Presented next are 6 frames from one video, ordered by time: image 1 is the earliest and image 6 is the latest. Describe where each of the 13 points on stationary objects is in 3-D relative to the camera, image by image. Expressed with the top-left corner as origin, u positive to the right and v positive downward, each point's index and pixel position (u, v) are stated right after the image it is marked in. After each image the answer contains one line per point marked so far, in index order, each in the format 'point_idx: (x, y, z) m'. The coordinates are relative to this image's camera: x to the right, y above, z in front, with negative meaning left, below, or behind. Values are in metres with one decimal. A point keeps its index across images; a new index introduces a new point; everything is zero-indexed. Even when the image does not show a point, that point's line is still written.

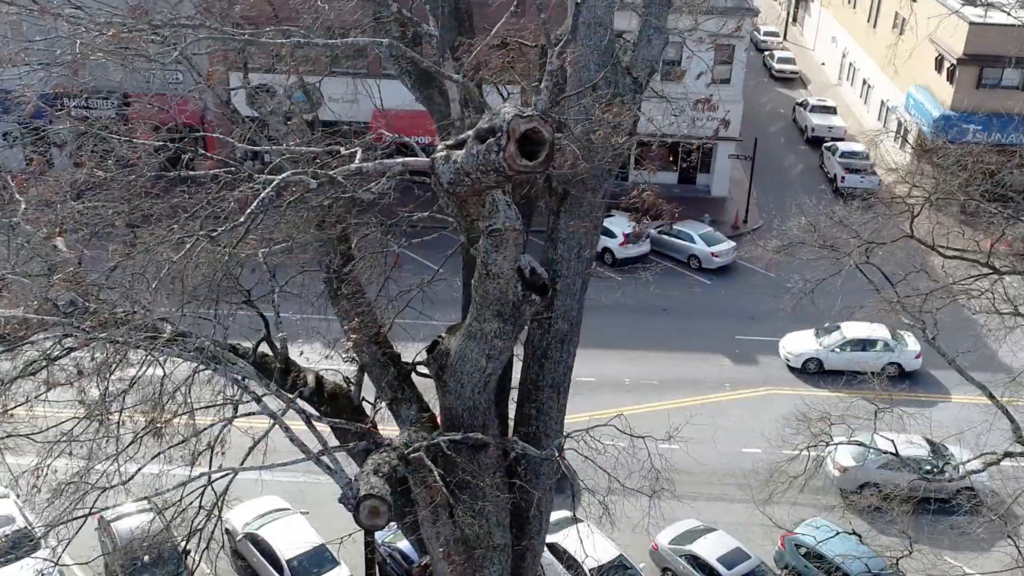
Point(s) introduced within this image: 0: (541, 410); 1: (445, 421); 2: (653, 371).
0: (+0.3, -1.1, +8.3) m
1: (-0.5, -1.0, +7.2) m
2: (+3.1, -1.7, +19.4) m
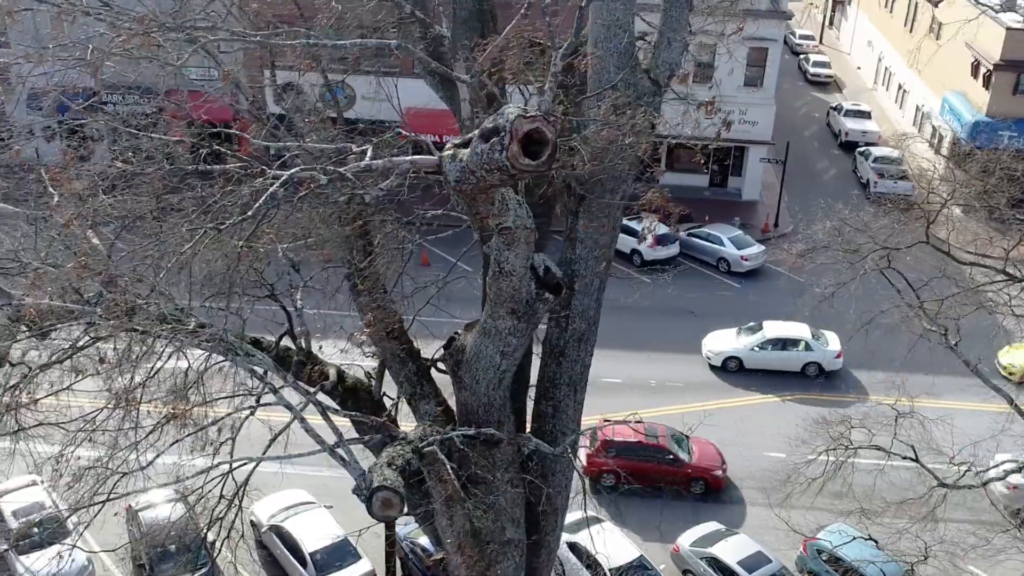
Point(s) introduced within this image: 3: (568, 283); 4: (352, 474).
0: (+0.4, -1.1, +8.4) m
1: (-0.4, -1.0, +7.4) m
2: (+3.6, -1.8, +19.4) m
3: (+0.5, 0.0, +8.2) m
4: (-1.1, -1.3, +6.4) m
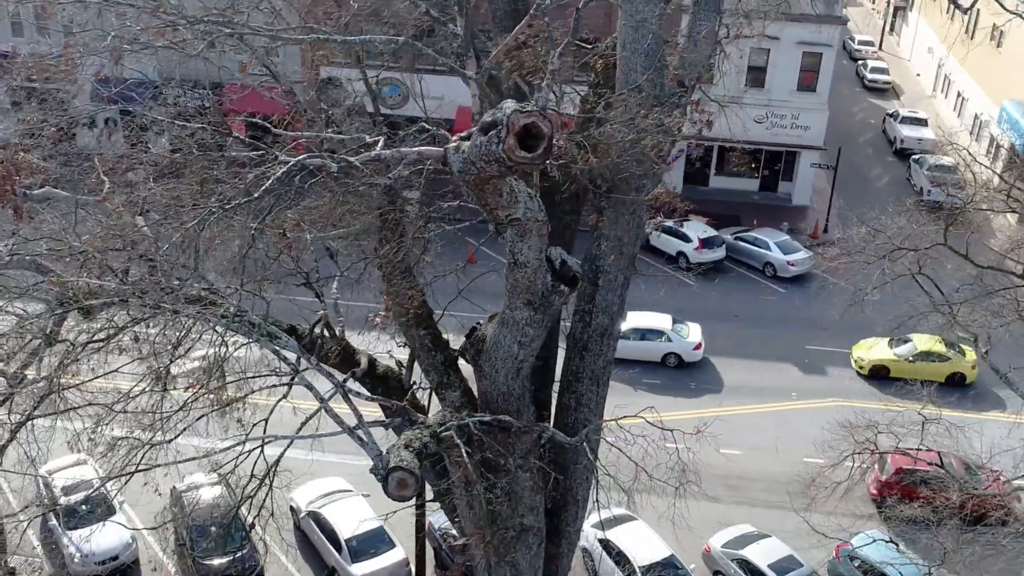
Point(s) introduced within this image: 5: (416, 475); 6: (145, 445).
0: (+0.6, -1.0, +8.6) m
1: (-0.2, -0.9, +7.6) m
2: (+4.4, -1.8, +19.4) m
3: (+0.7, +0.1, +8.4) m
4: (-1.0, -1.2, +6.7) m
5: (-0.7, -1.3, +6.7) m
6: (-3.1, -1.3, +7.9) m
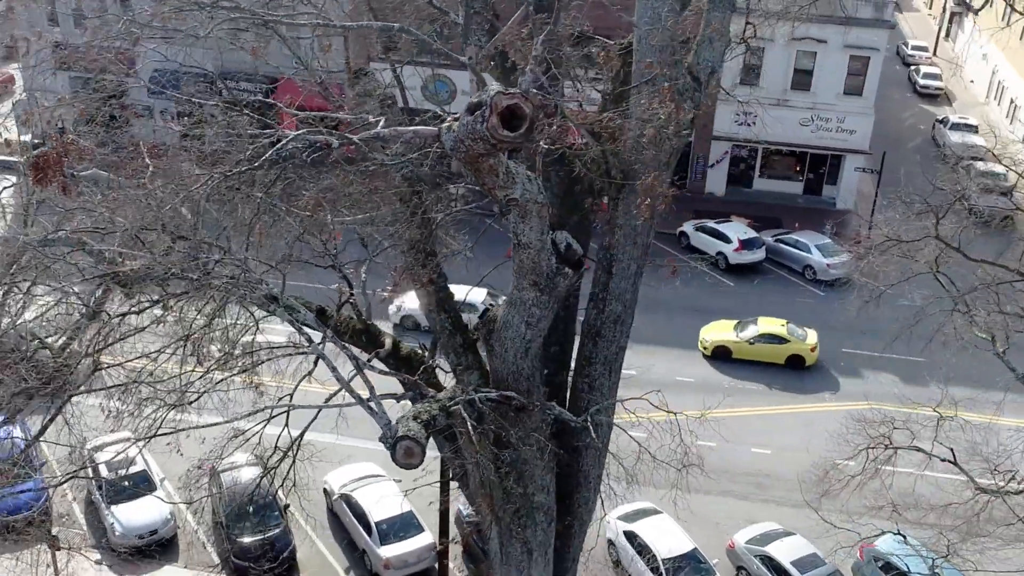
0: (+0.8, -0.9, +8.8) m
1: (-0.2, -0.8, +7.9) m
2: (+5.0, -1.8, +19.5) m
3: (+0.9, +0.2, +8.7) m
4: (-1.0, -1.0, +7.1) m
5: (-0.7, -1.2, +7.0) m
6: (-3.0, -1.1, +8.3) m
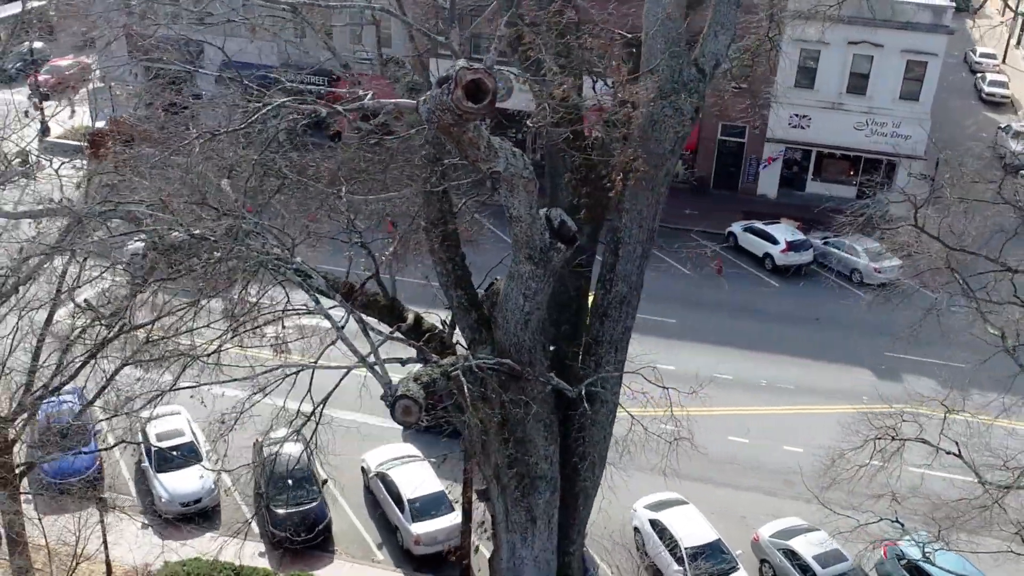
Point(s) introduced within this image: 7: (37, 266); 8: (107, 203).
0: (+0.8, -0.7, +9.3) m
1: (-0.1, -0.6, +8.4) m
2: (+5.7, -1.8, +19.6) m
3: (+1.0, +0.4, +9.1) m
4: (-1.0, -0.8, +7.6) m
5: (-0.7, -0.9, +7.5) m
6: (-2.9, -0.8, +9.0) m
7: (-5.8, +0.3, +11.5) m
8: (-4.6, +1.0, +10.6) m
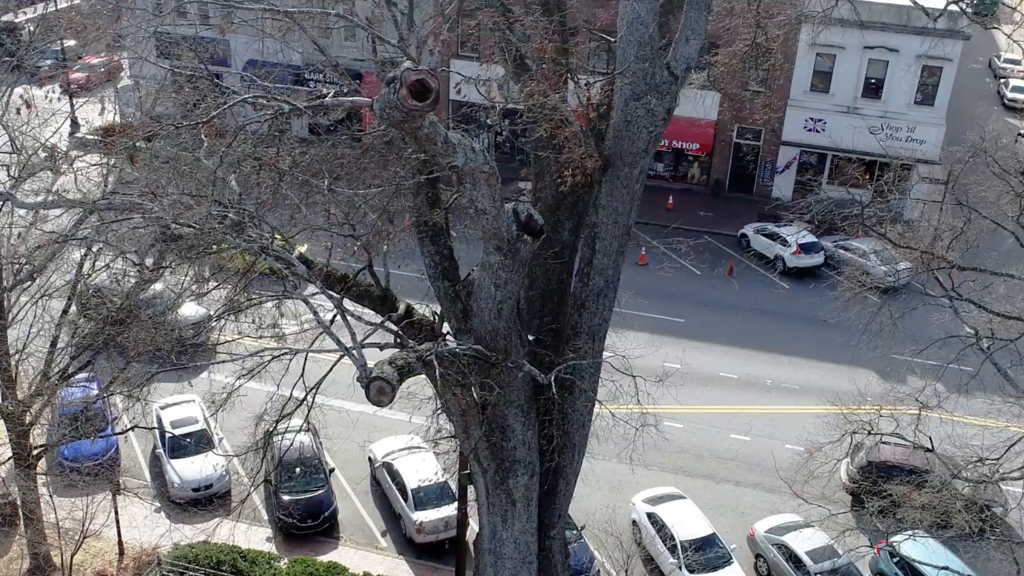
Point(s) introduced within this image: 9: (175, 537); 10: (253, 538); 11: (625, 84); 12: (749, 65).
0: (+0.6, -0.7, +9.7) m
1: (-0.4, -0.5, +8.8) m
2: (+5.8, -1.8, +19.8) m
3: (+0.8, +0.4, +9.5) m
4: (-1.3, -0.7, +8.1) m
5: (-1.0, -0.8, +8.0) m
6: (-3.1, -0.7, +9.5) m
7: (-5.9, +0.4, +12.1) m
8: (-4.7, +1.1, +11.2) m
9: (-5.7, -4.2, +16.0) m
10: (-4.4, -4.2, +16.0) m
11: (+1.1, +2.0, +8.9) m
12: (+3.4, +3.2, +13.4) m
